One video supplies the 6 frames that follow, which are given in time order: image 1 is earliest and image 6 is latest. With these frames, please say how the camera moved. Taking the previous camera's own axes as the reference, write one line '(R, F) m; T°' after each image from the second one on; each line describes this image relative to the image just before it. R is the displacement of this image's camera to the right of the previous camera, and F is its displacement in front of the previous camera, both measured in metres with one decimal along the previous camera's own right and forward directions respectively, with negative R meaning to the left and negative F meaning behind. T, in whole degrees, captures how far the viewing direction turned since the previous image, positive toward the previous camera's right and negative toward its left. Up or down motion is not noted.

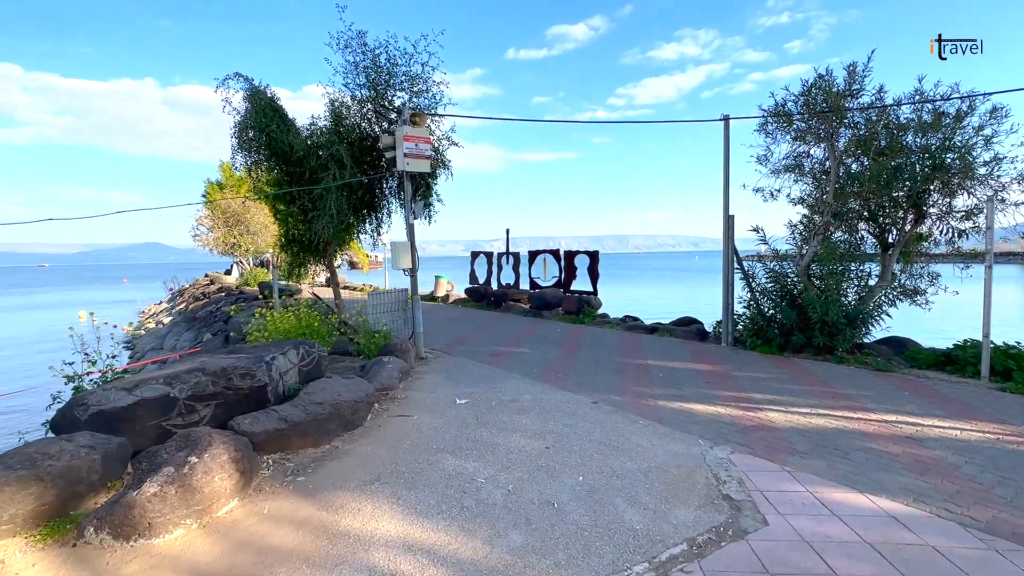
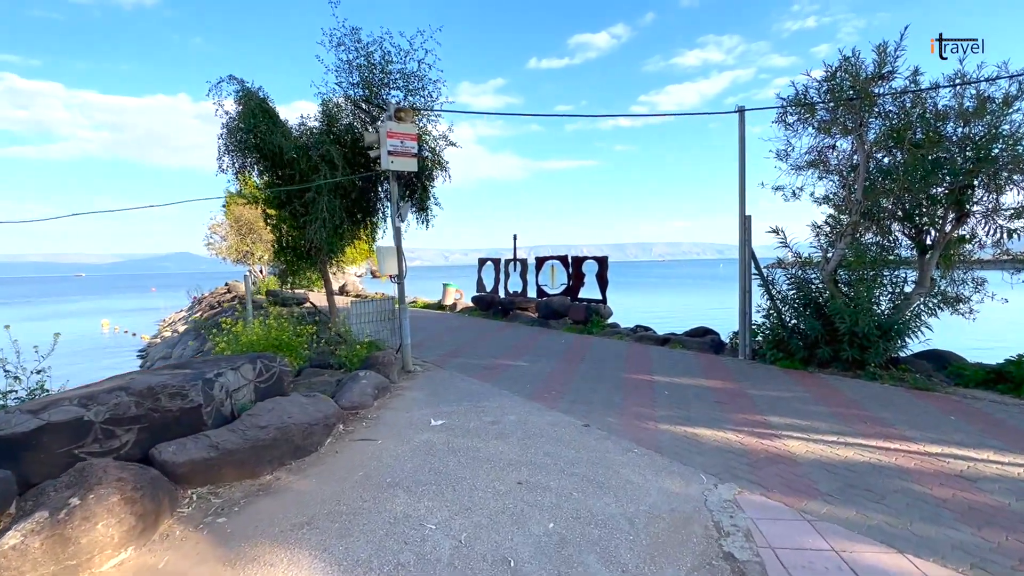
(+0.4, +0.7) m; -2°
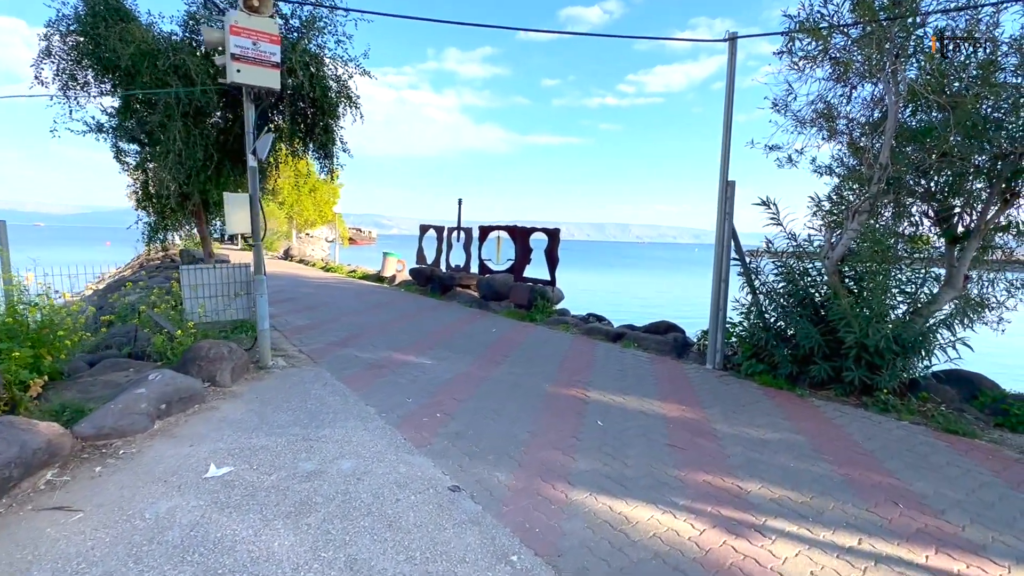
(+0.9, +2.2) m; +3°
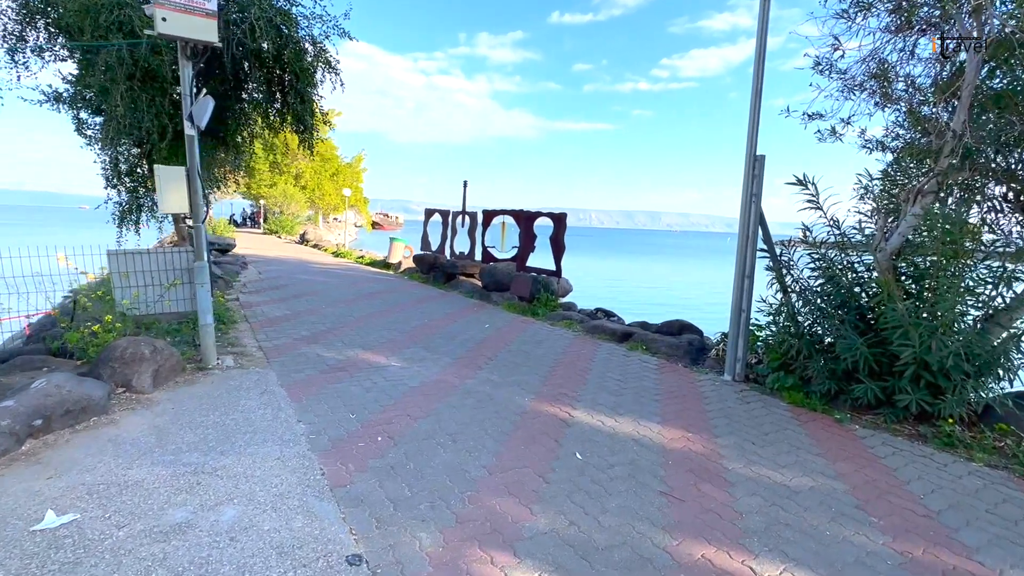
(+0.5, +1.0) m; -3°
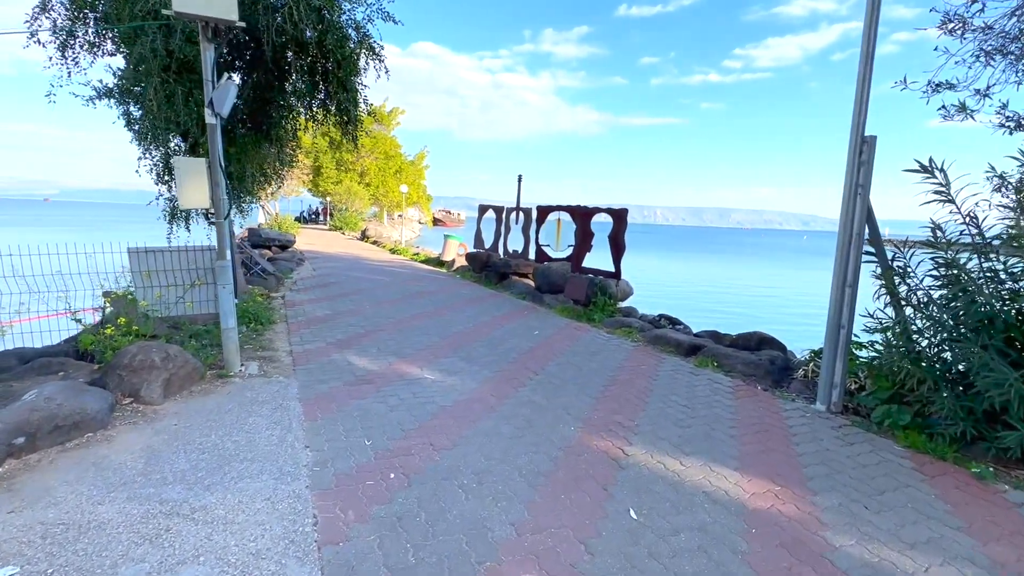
(+0.1, +0.7) m; -7°
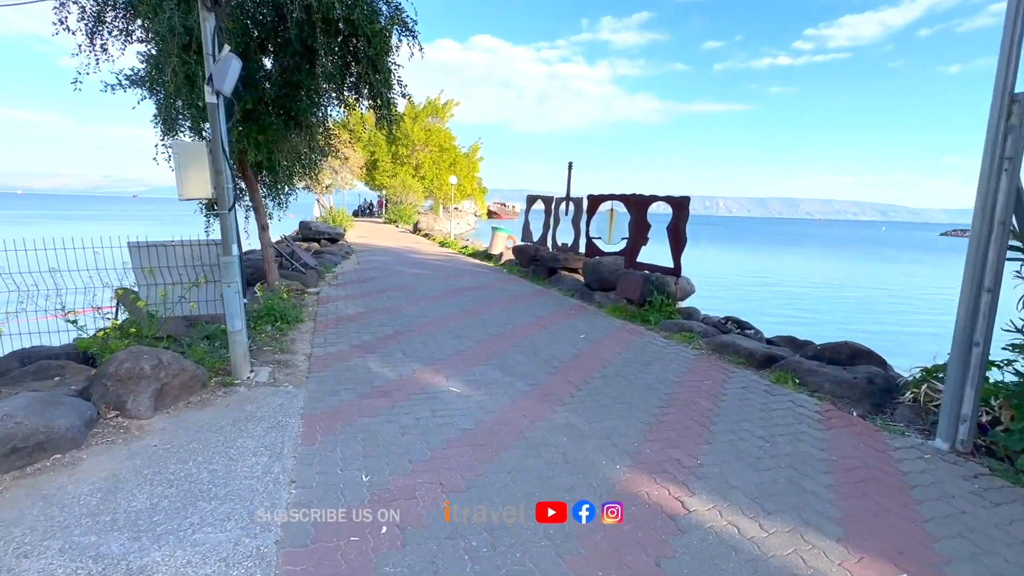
(+0.1, +0.7) m; -6°
